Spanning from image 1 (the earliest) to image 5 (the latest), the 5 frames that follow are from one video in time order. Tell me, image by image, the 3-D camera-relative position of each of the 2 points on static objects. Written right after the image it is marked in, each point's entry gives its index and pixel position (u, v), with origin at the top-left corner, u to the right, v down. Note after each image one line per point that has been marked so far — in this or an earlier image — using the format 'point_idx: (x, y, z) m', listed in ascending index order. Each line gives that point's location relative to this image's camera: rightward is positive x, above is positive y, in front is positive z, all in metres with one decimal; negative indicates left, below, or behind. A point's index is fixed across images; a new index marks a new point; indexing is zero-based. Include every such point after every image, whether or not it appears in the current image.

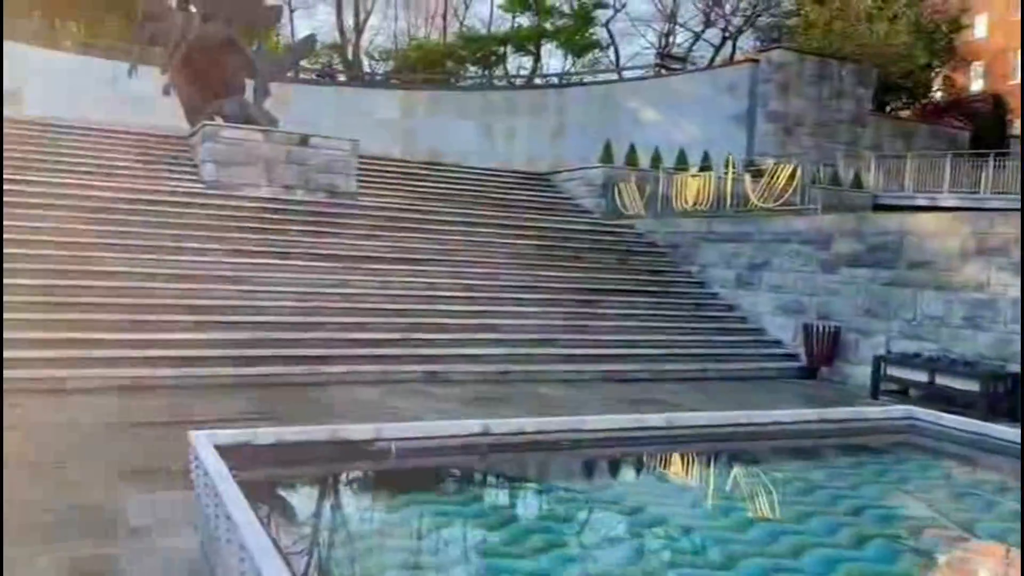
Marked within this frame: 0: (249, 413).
0: (-1.7, -0.8, +5.5) m
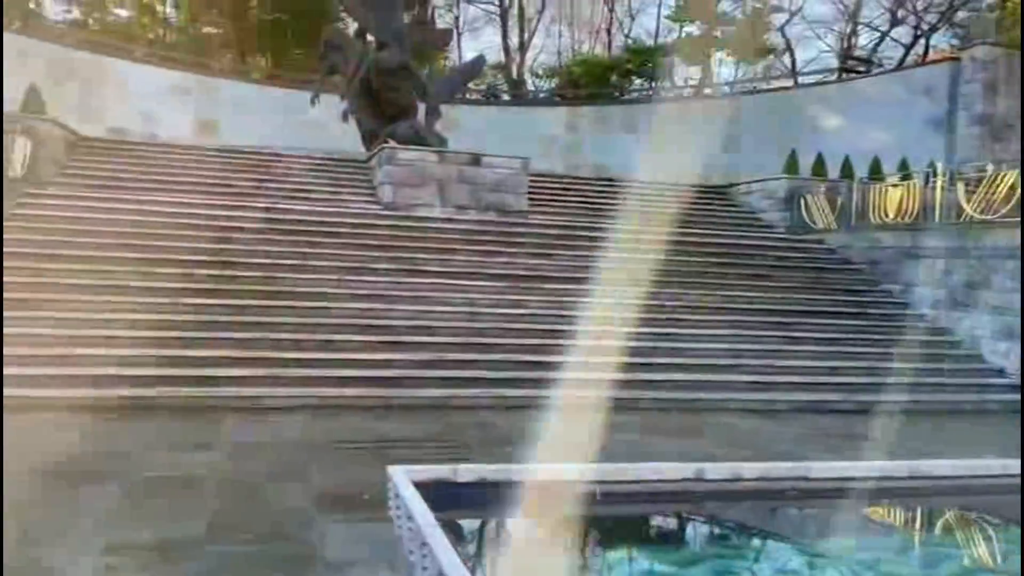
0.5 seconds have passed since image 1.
0: (-0.5, -1.0, +5.4) m
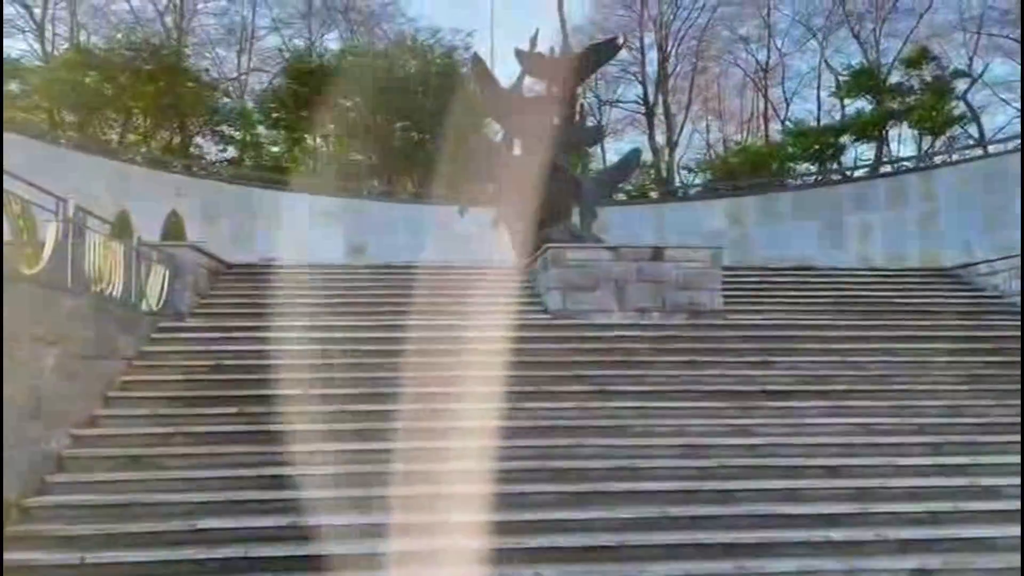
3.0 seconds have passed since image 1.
0: (+0.7, -1.6, +3.6) m
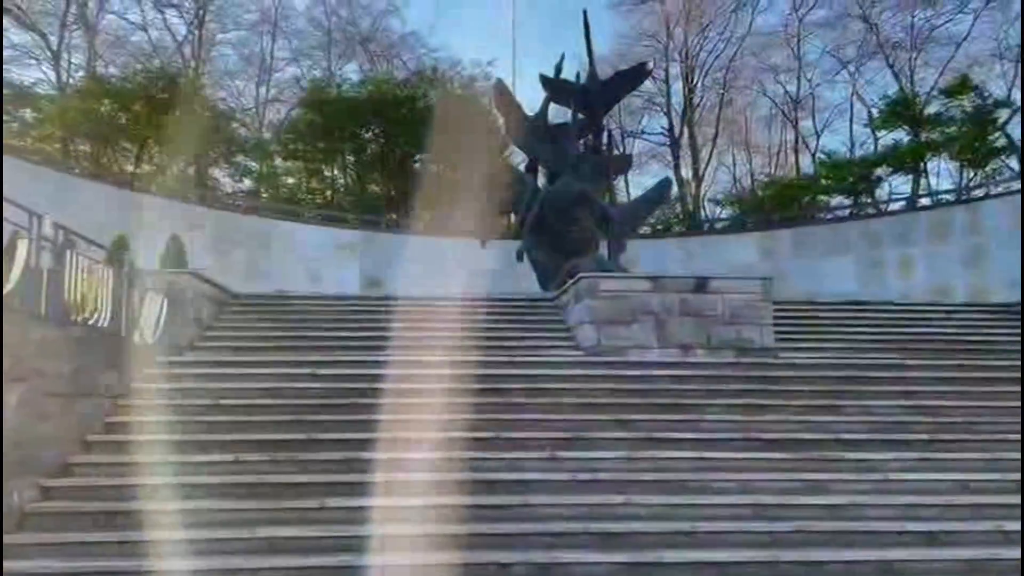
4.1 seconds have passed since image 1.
0: (+0.9, -1.7, +2.7) m
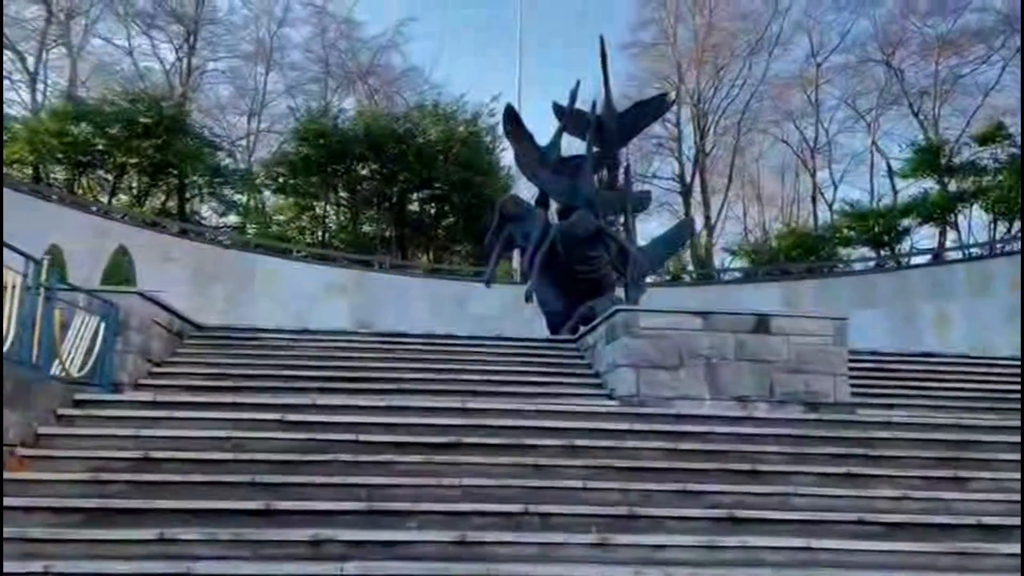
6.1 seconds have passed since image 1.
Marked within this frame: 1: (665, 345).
0: (+1.1, -1.6, +1.3) m
1: (+1.2, -0.5, +6.5) m
